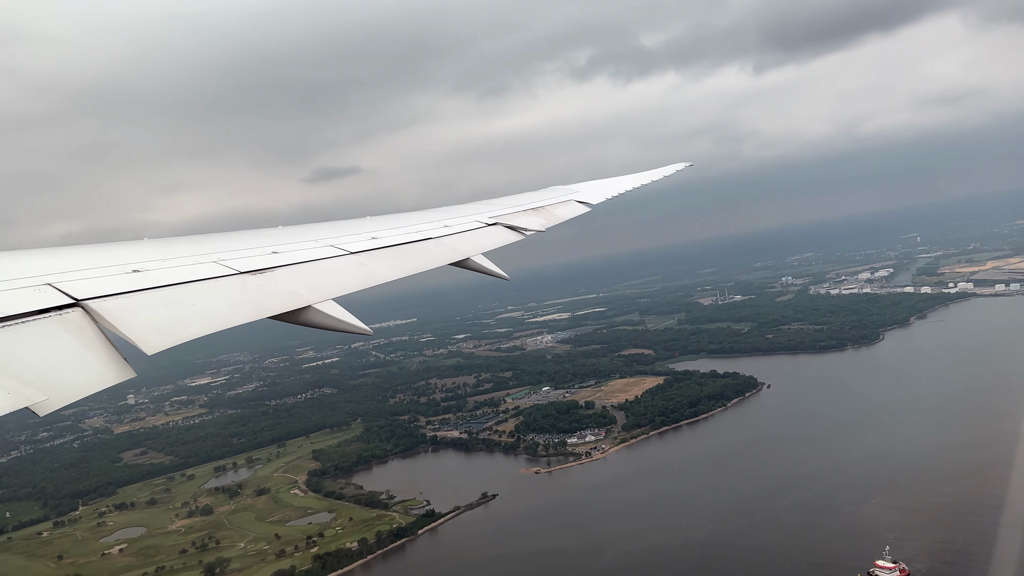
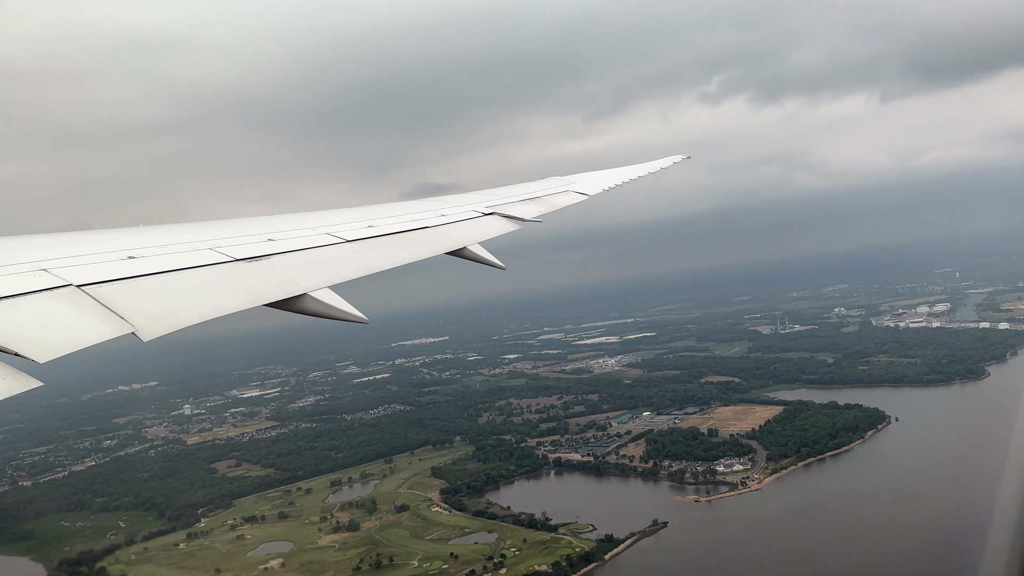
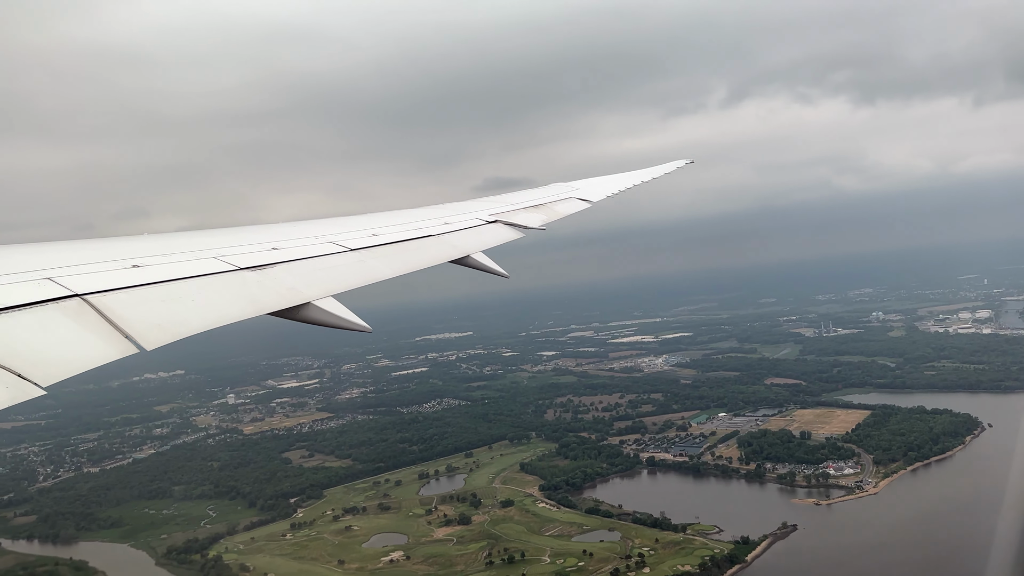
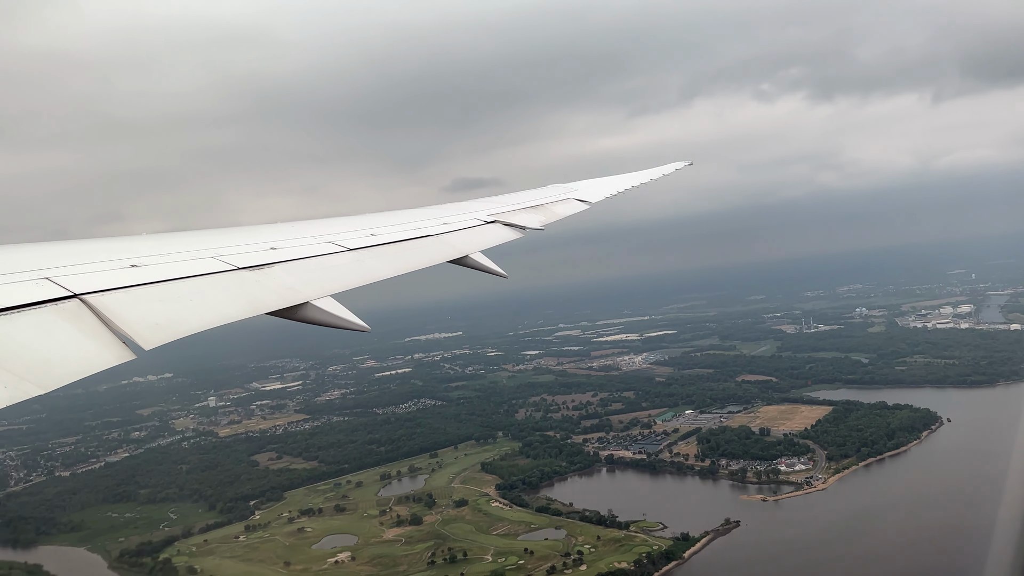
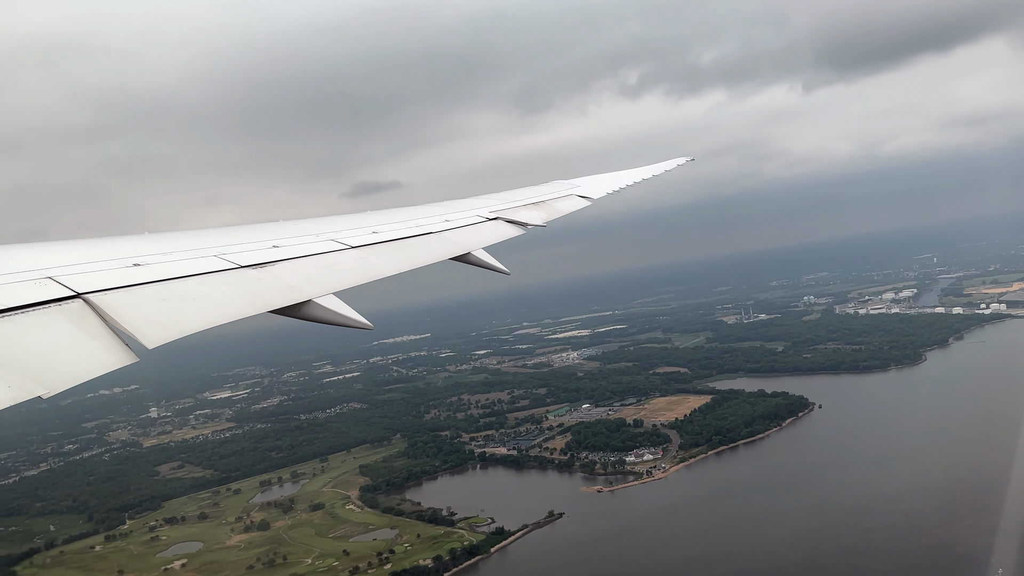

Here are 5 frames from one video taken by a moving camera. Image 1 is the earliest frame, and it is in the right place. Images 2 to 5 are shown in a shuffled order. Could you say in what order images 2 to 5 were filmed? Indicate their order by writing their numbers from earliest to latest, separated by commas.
5, 2, 4, 3
